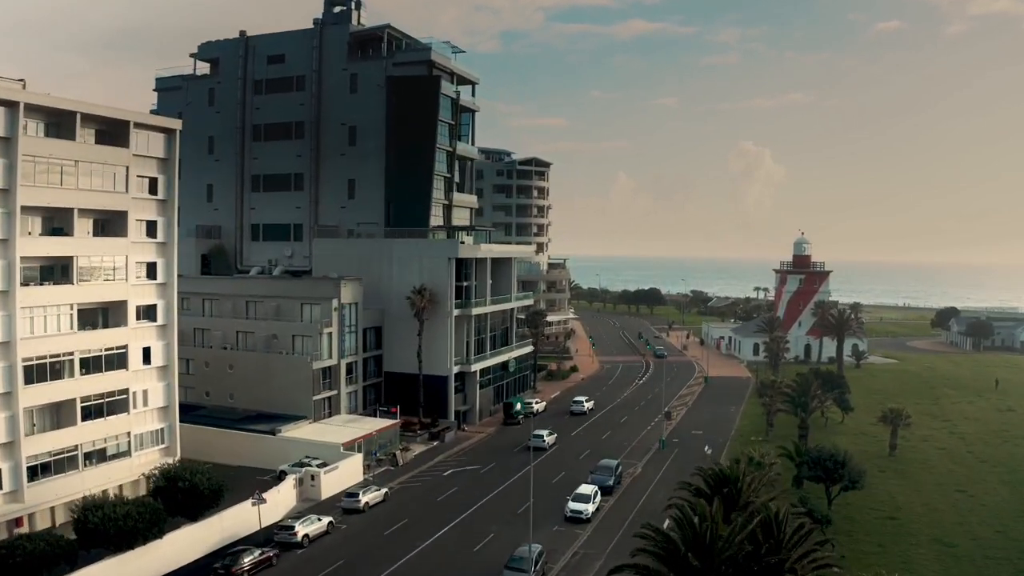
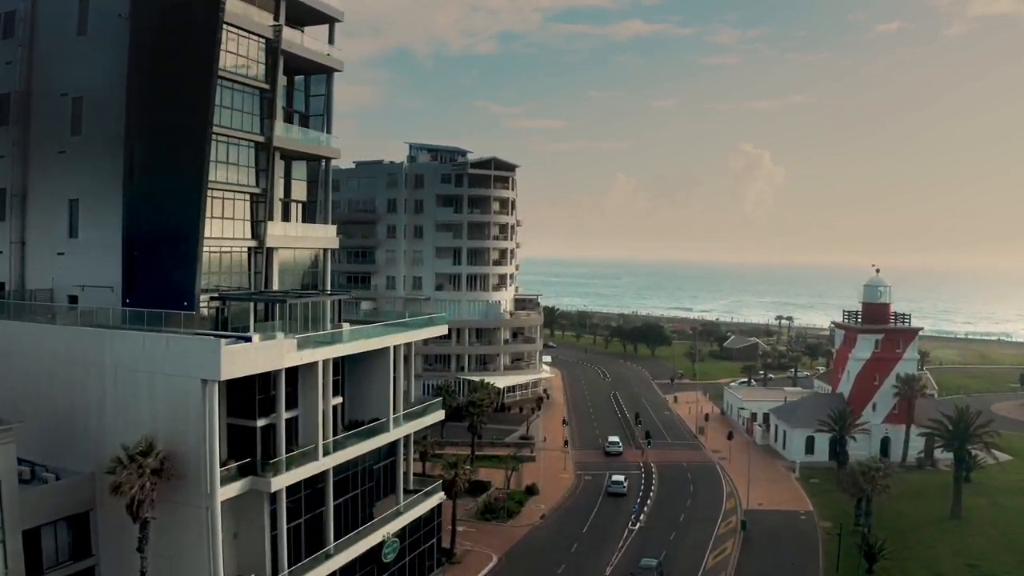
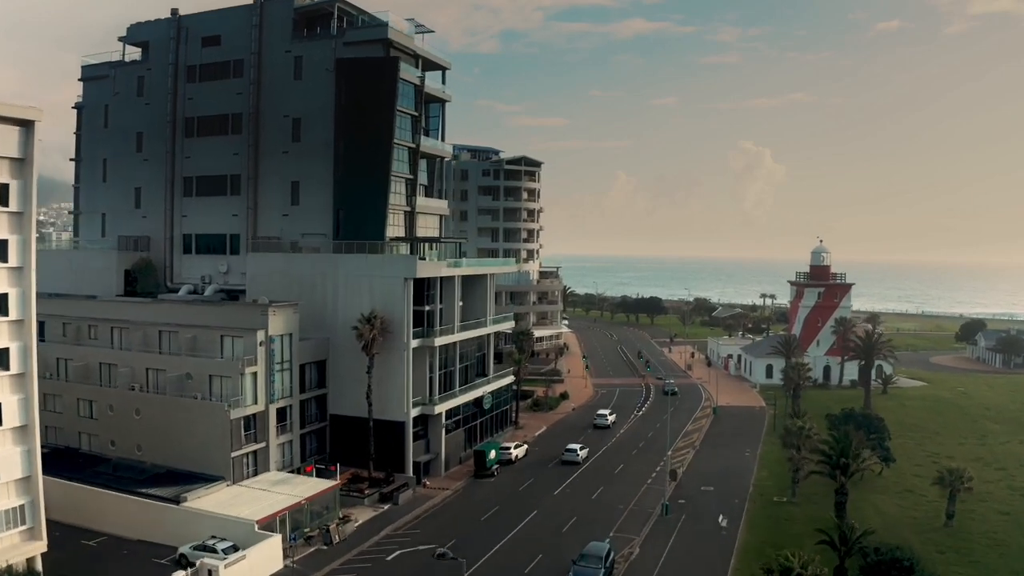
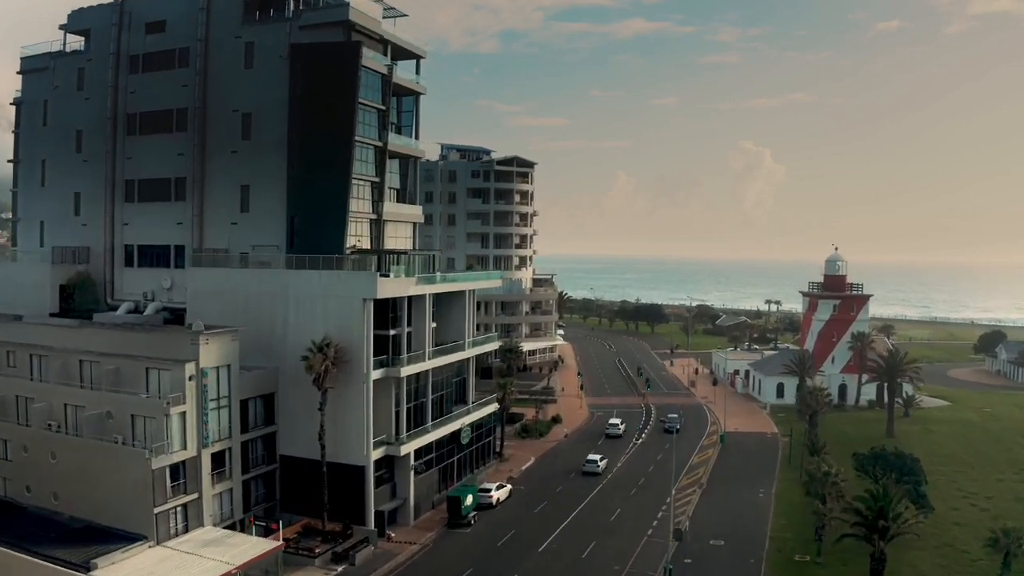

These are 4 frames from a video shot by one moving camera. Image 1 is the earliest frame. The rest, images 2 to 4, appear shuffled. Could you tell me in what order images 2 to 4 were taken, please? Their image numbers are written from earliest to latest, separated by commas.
3, 4, 2
